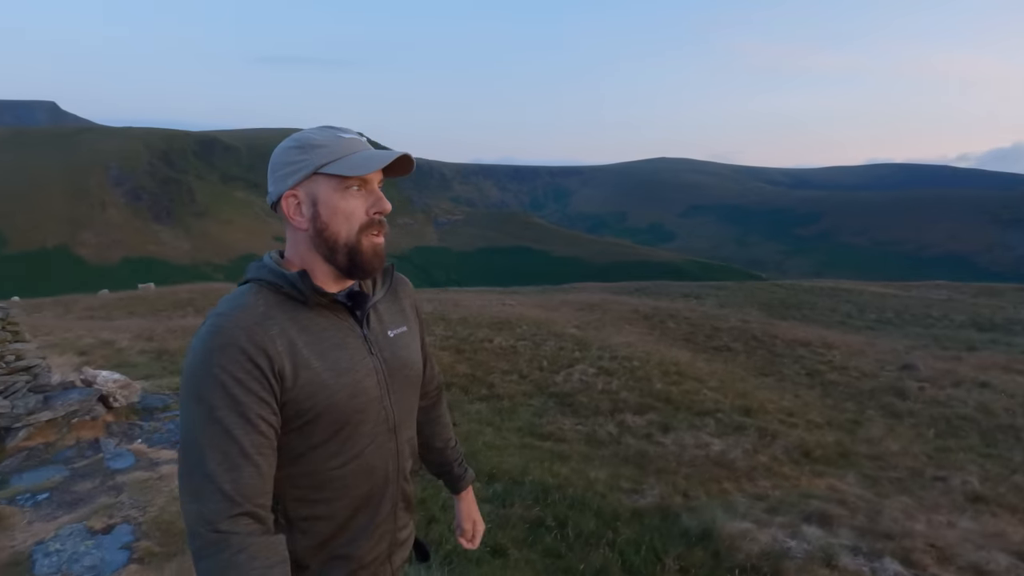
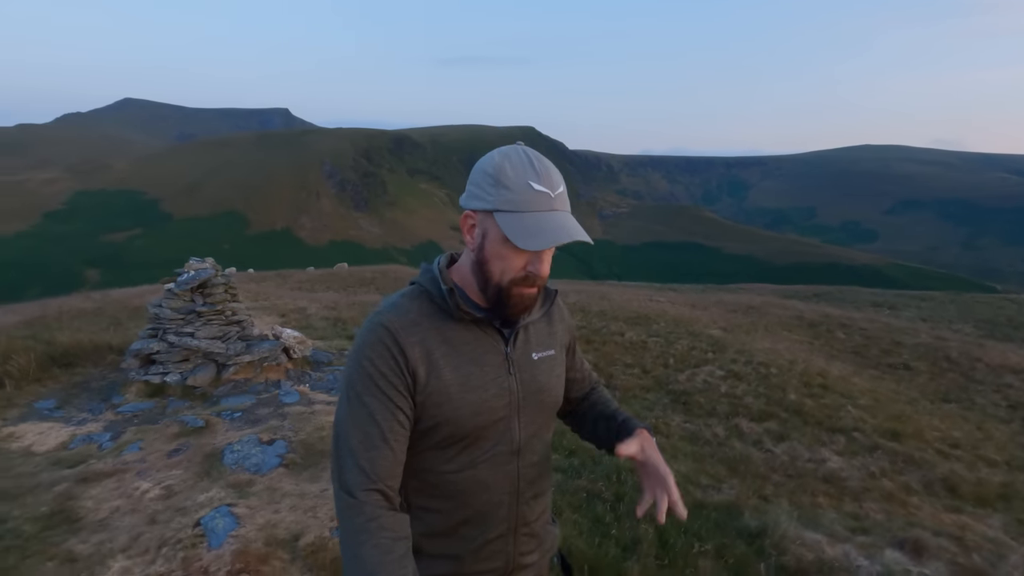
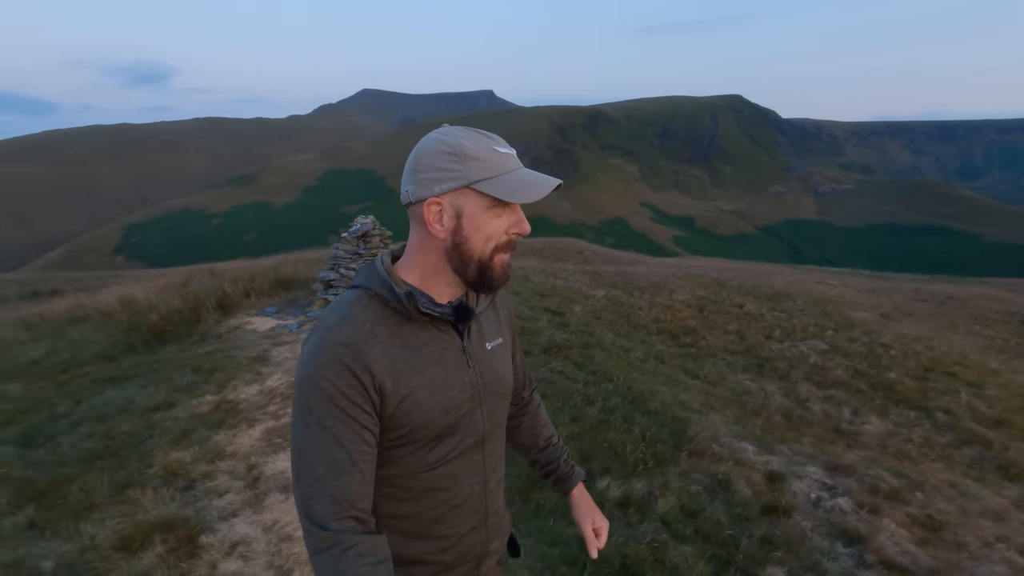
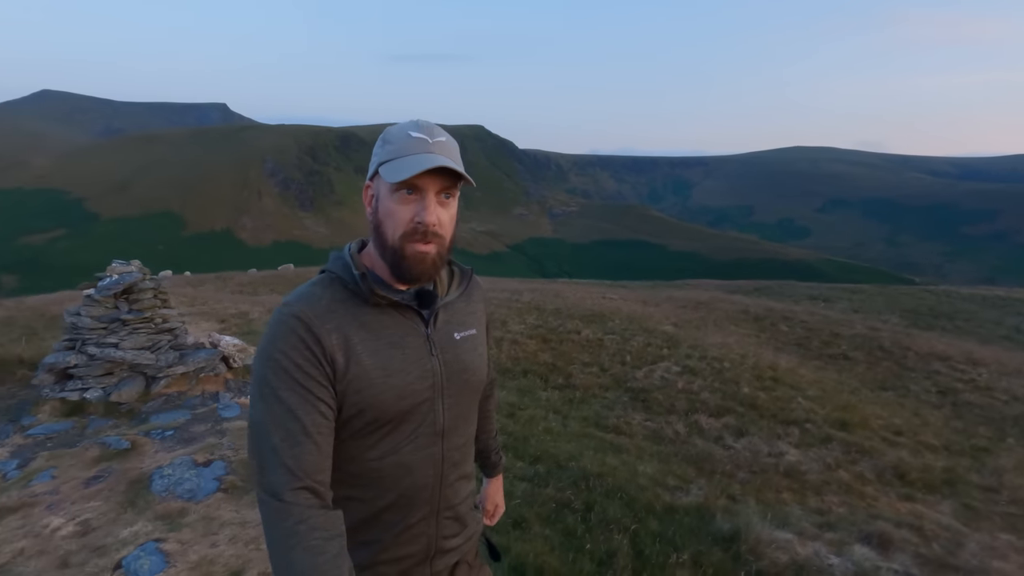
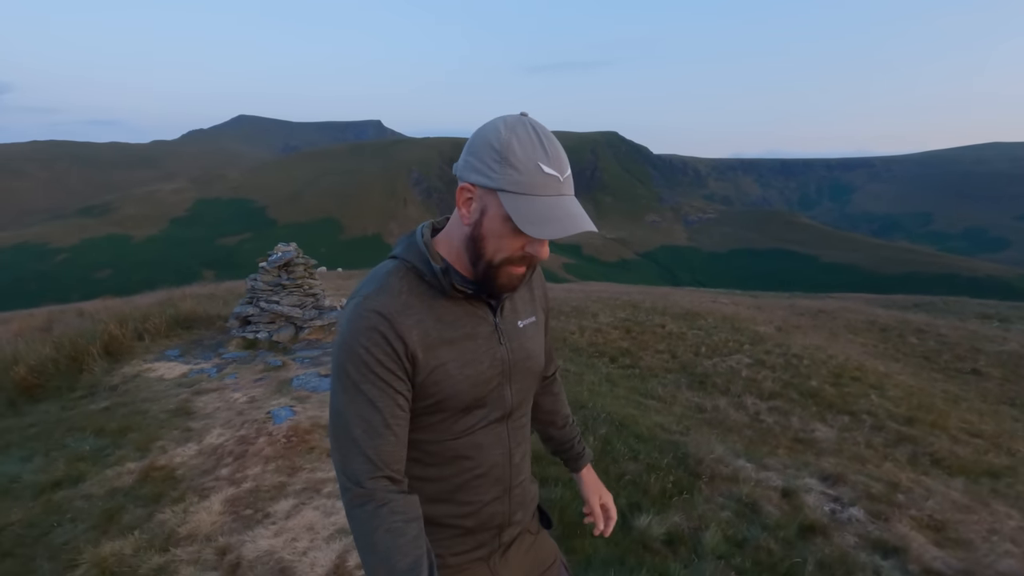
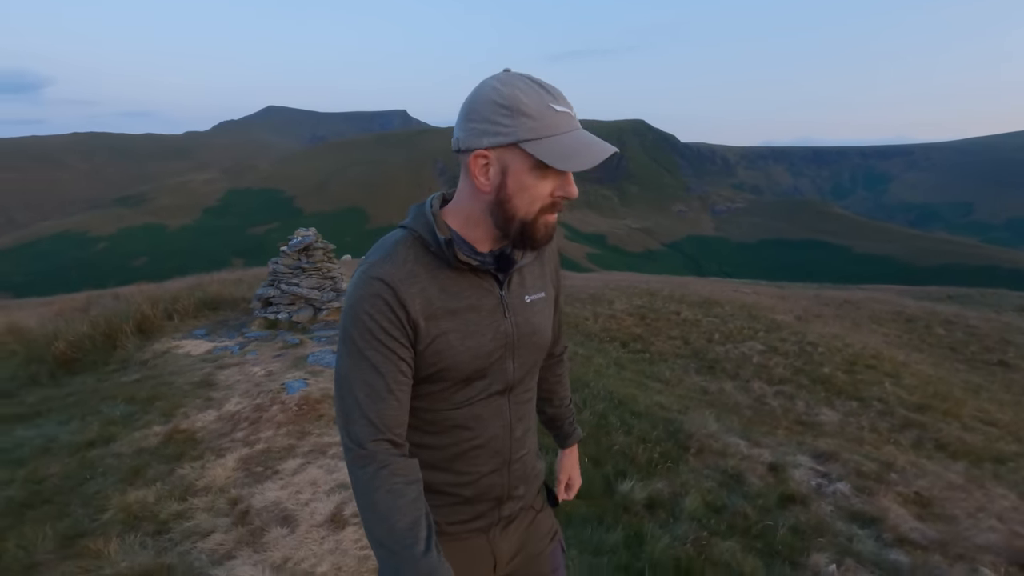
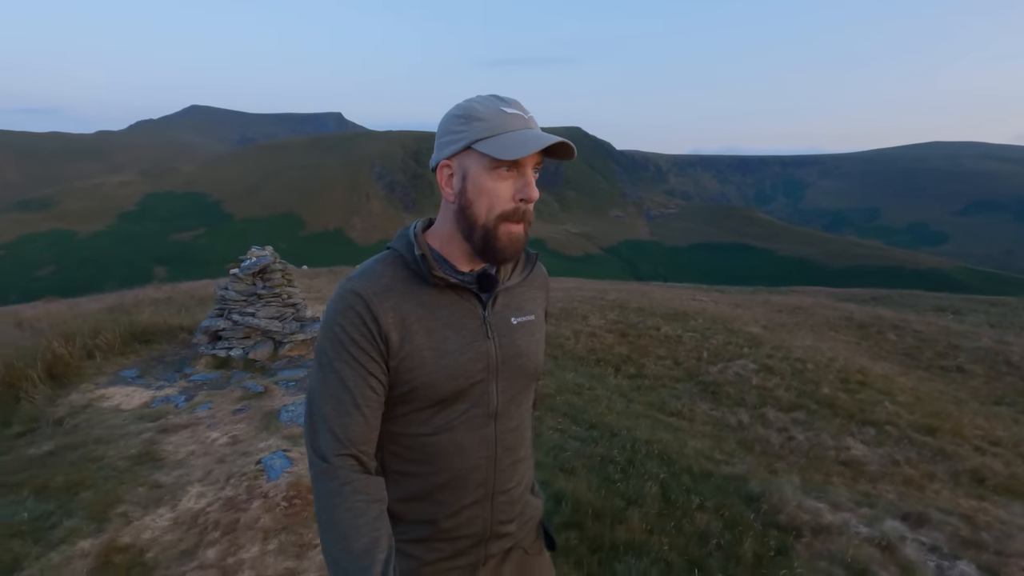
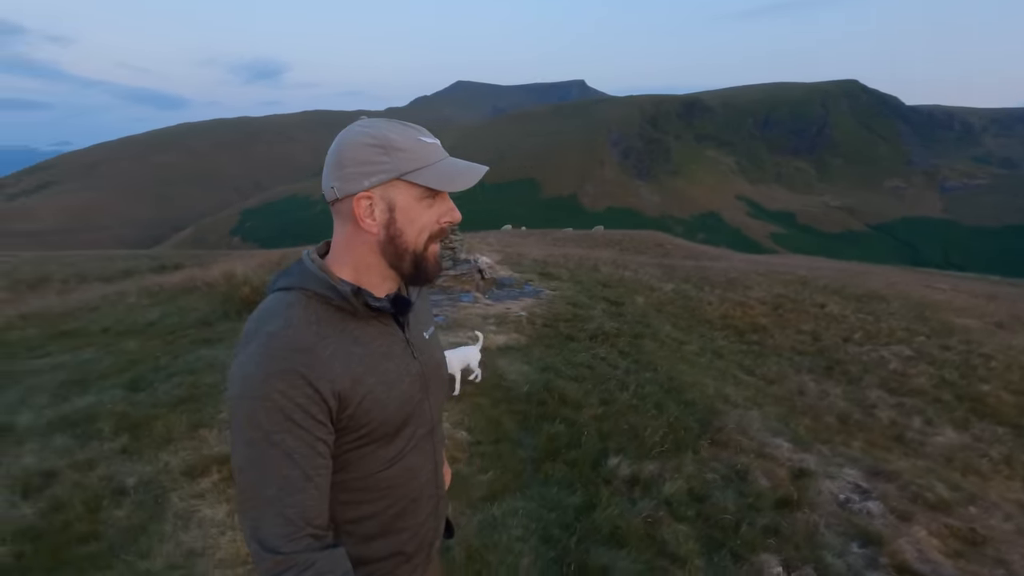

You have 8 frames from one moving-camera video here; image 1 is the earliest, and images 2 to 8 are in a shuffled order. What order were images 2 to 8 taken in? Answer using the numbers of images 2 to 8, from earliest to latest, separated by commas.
4, 2, 7, 5, 6, 3, 8
